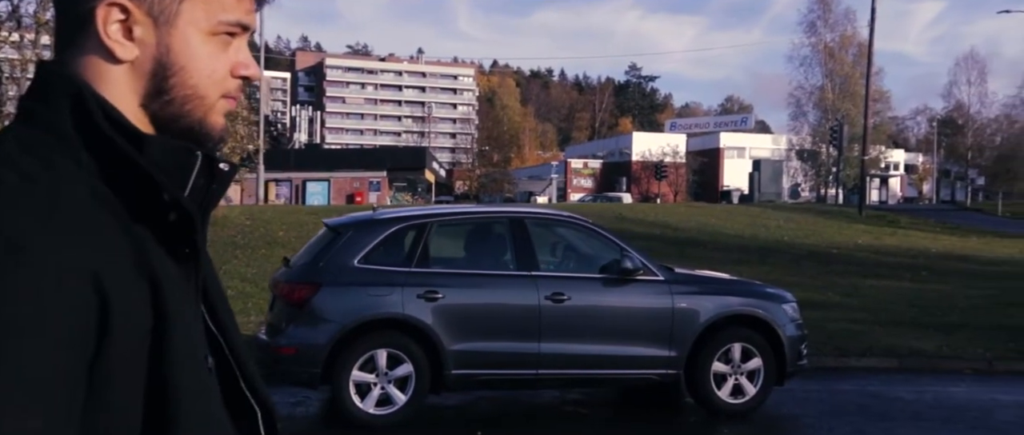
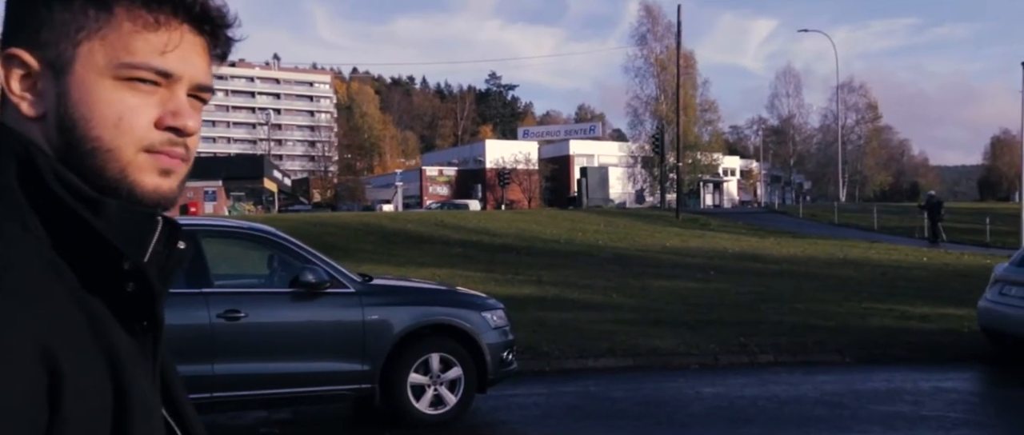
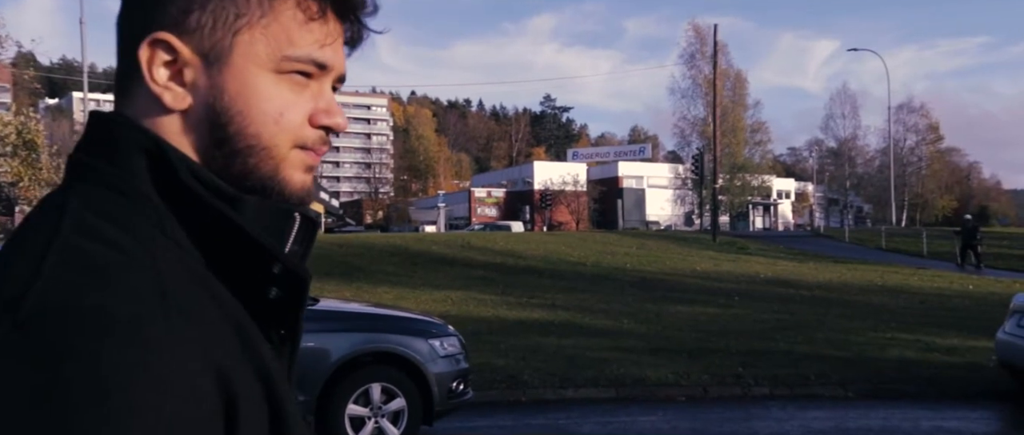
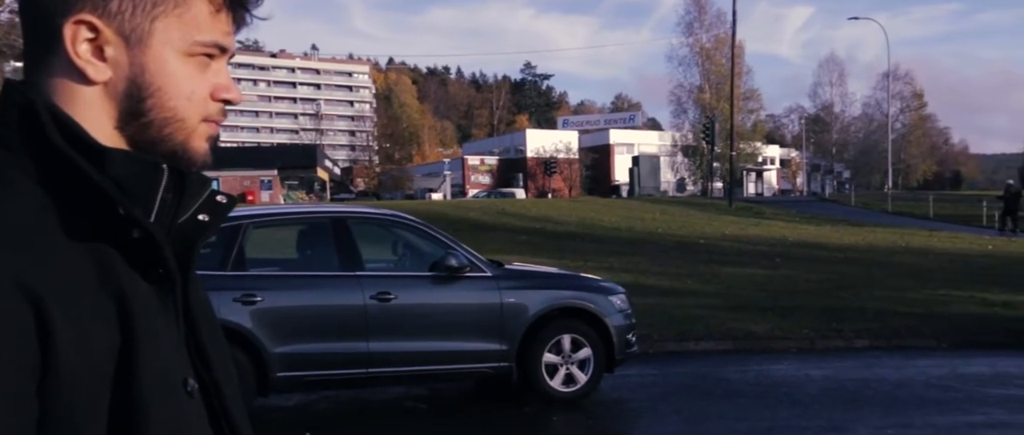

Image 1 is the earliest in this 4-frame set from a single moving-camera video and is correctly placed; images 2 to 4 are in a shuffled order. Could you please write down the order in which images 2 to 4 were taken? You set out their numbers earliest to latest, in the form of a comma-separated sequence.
4, 2, 3
